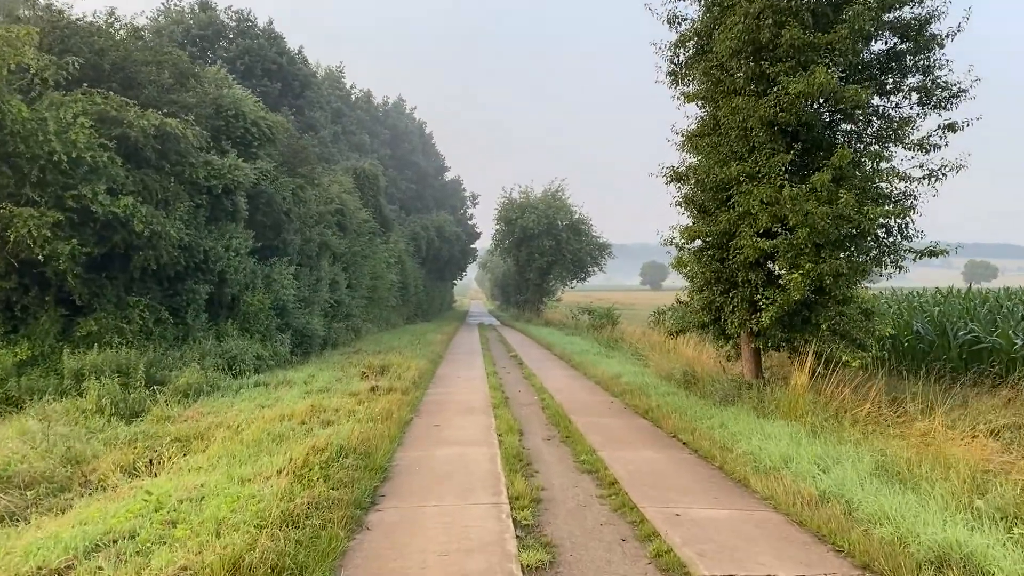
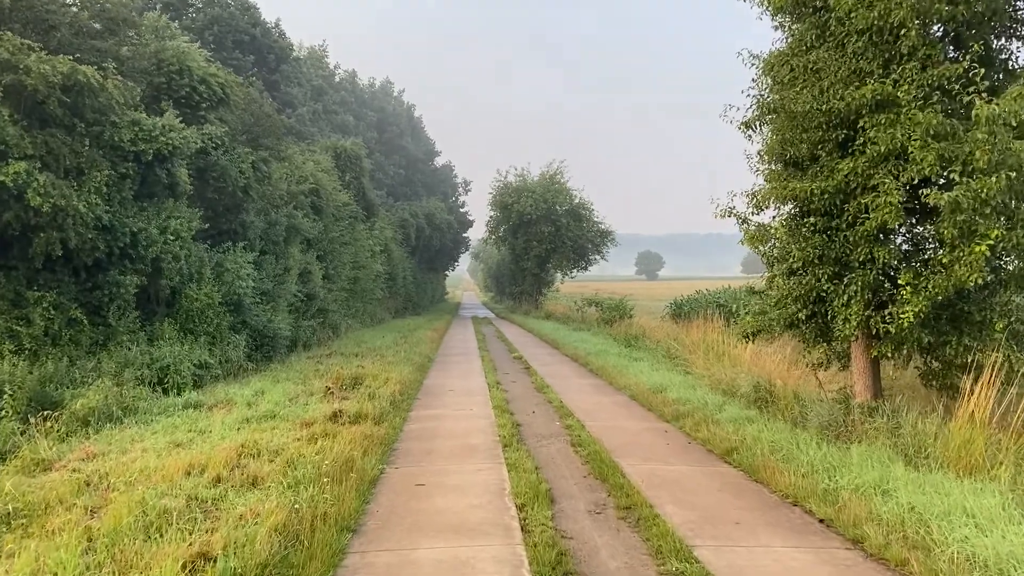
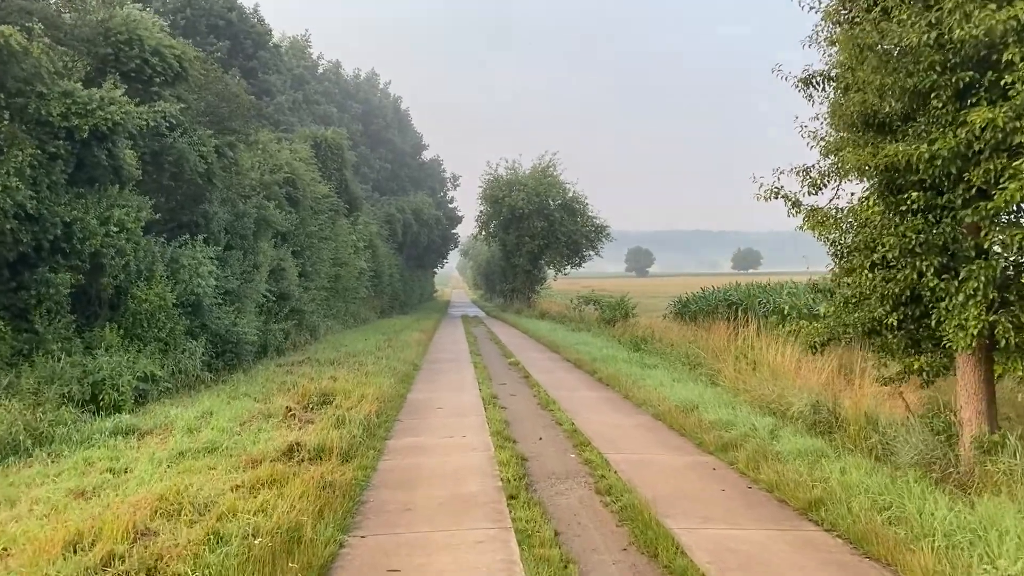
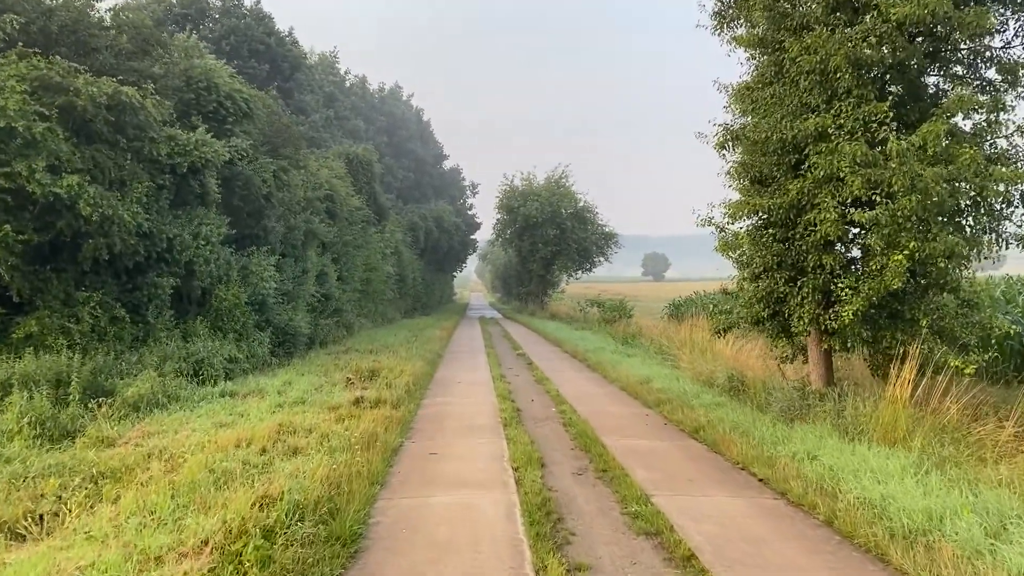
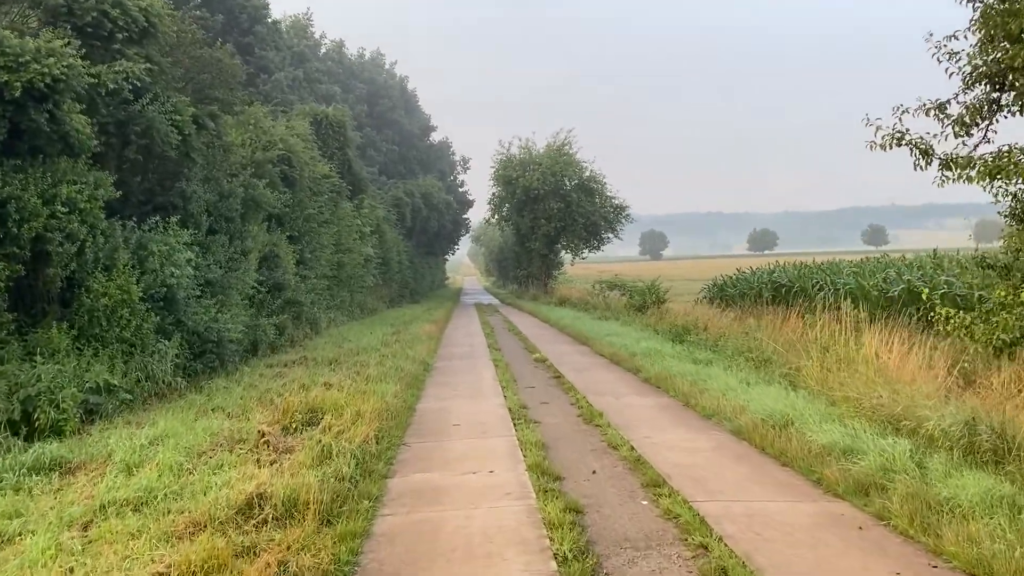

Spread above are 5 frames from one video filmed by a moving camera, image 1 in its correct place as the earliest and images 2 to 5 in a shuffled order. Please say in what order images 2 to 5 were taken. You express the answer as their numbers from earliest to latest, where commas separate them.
4, 2, 3, 5
